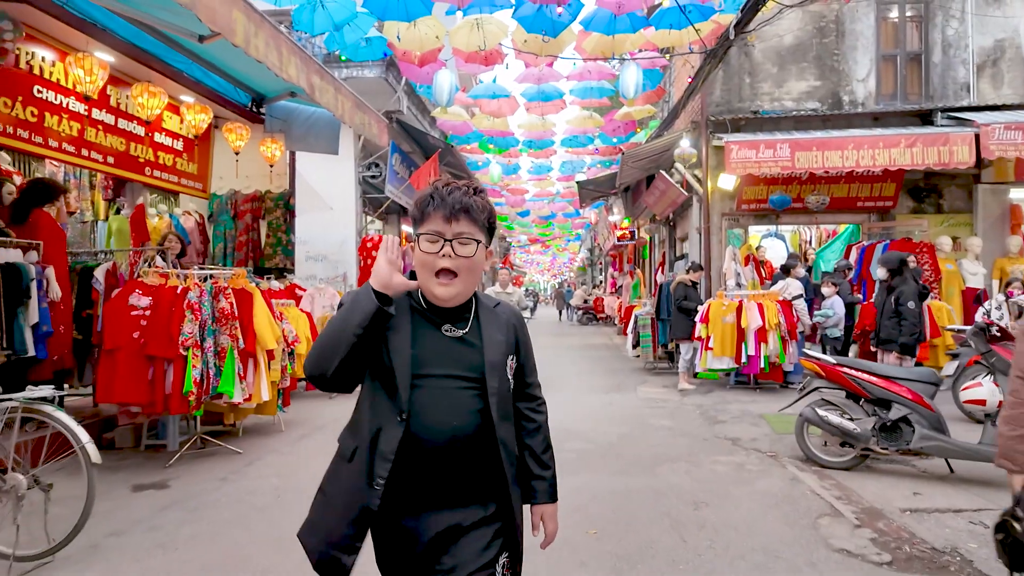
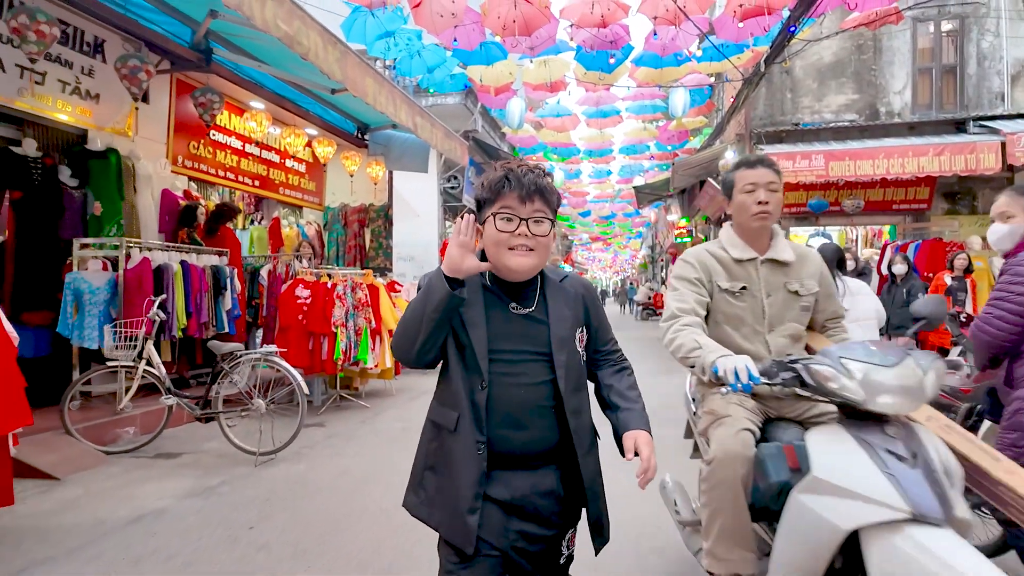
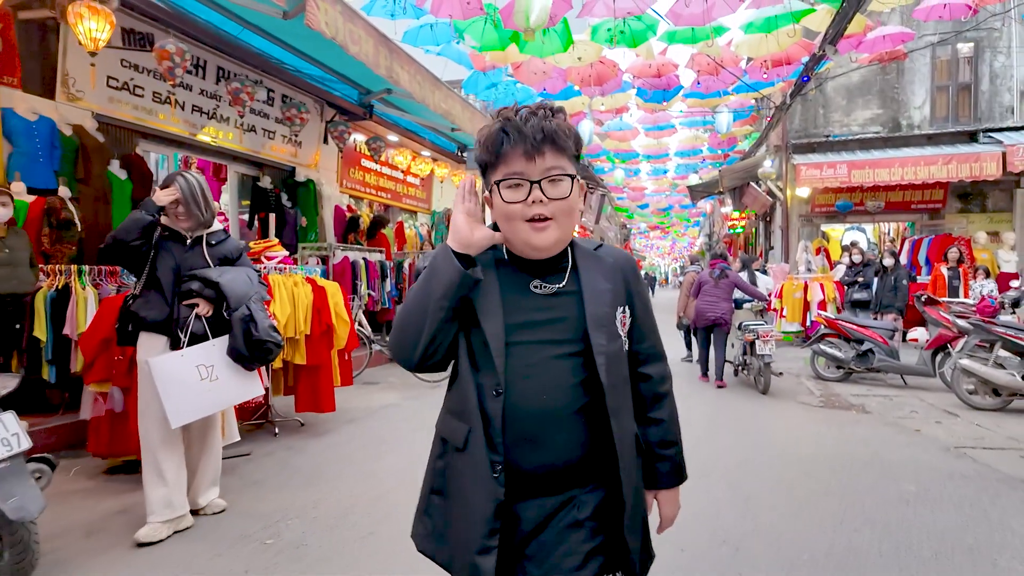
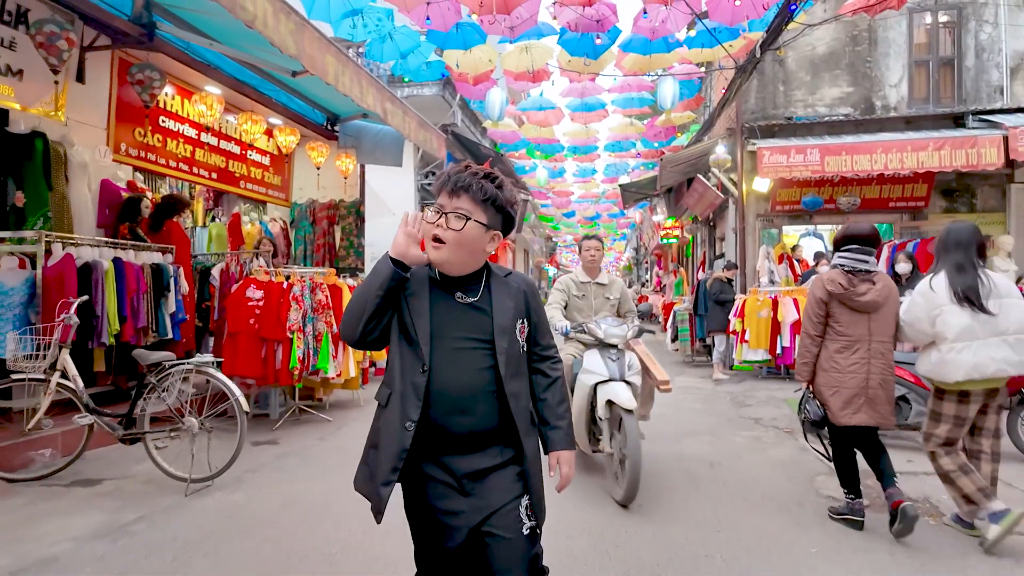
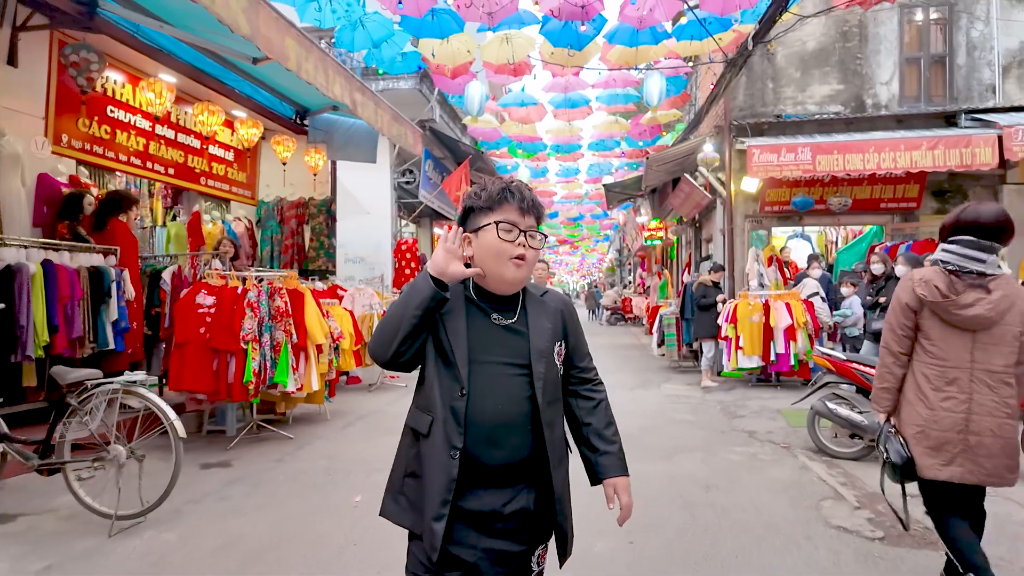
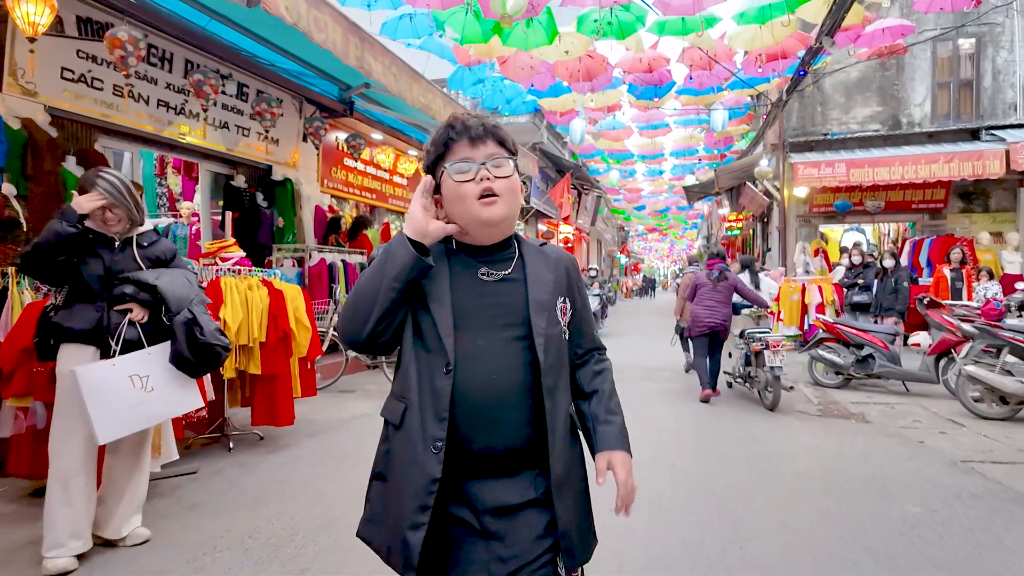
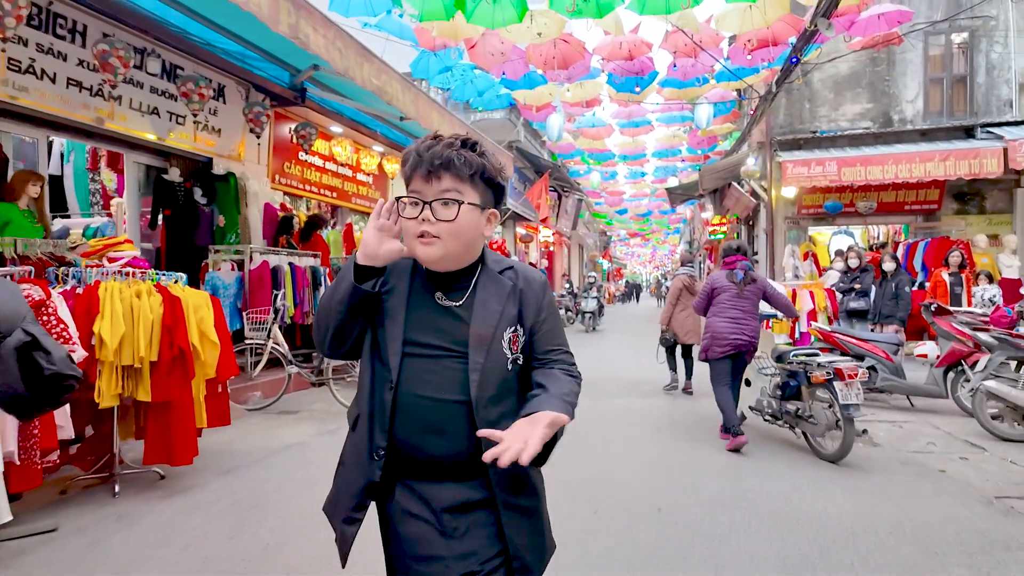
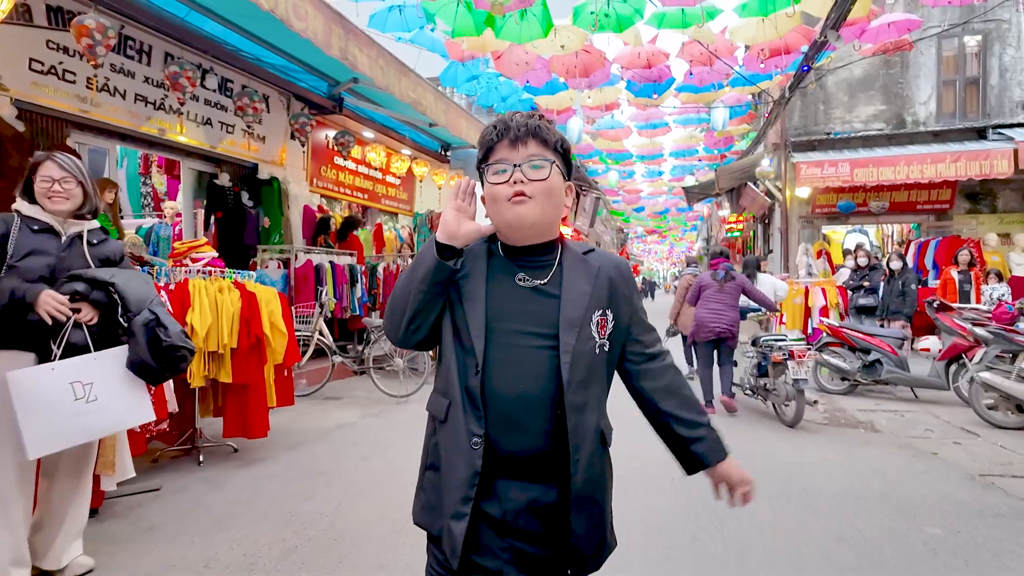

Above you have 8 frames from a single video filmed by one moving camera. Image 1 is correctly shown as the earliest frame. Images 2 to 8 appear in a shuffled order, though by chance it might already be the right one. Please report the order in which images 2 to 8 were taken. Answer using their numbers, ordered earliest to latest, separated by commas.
5, 4, 2, 7, 8, 6, 3
